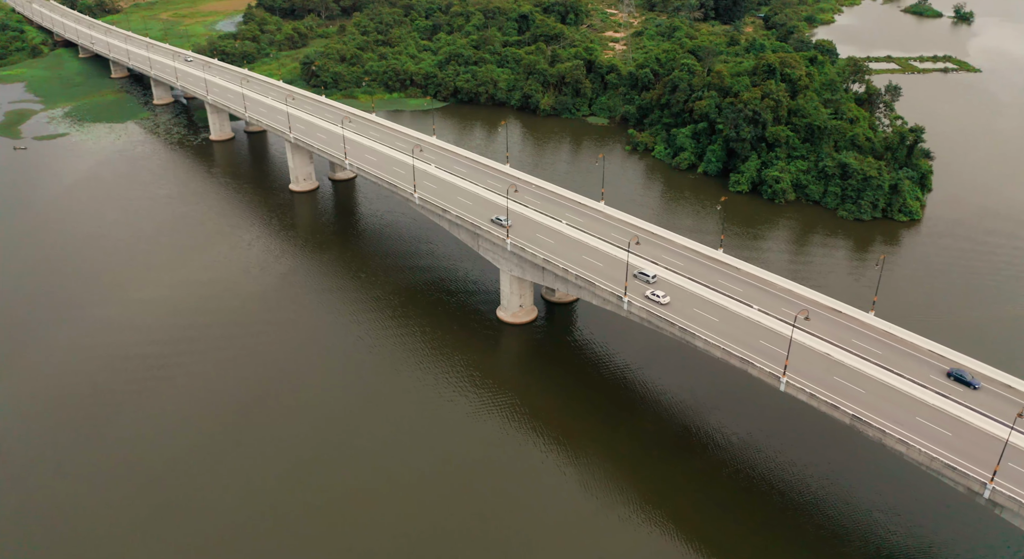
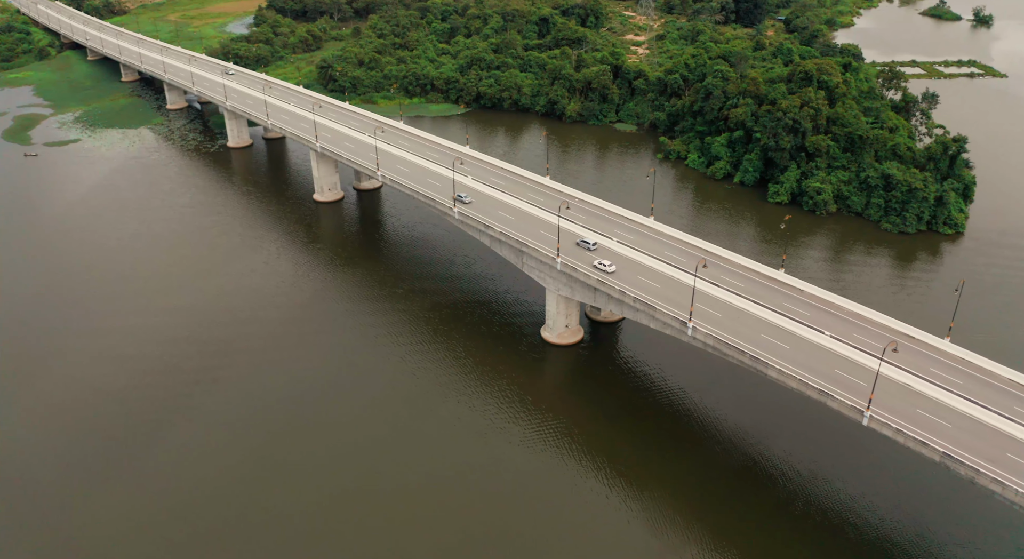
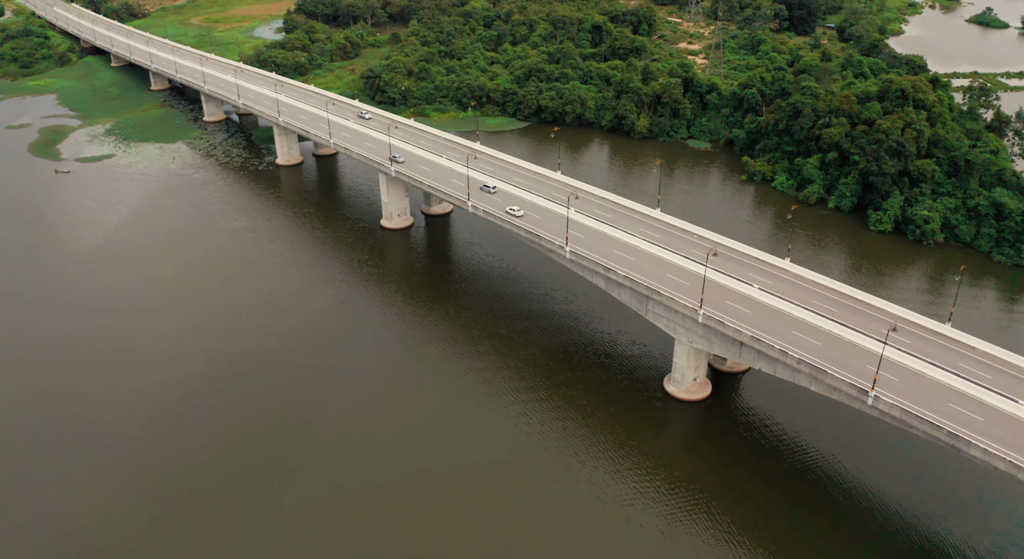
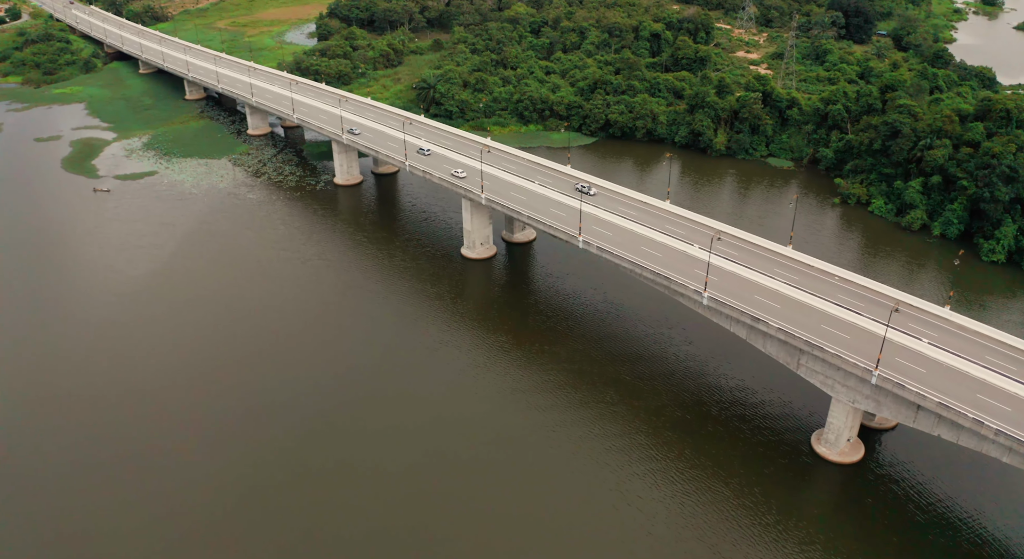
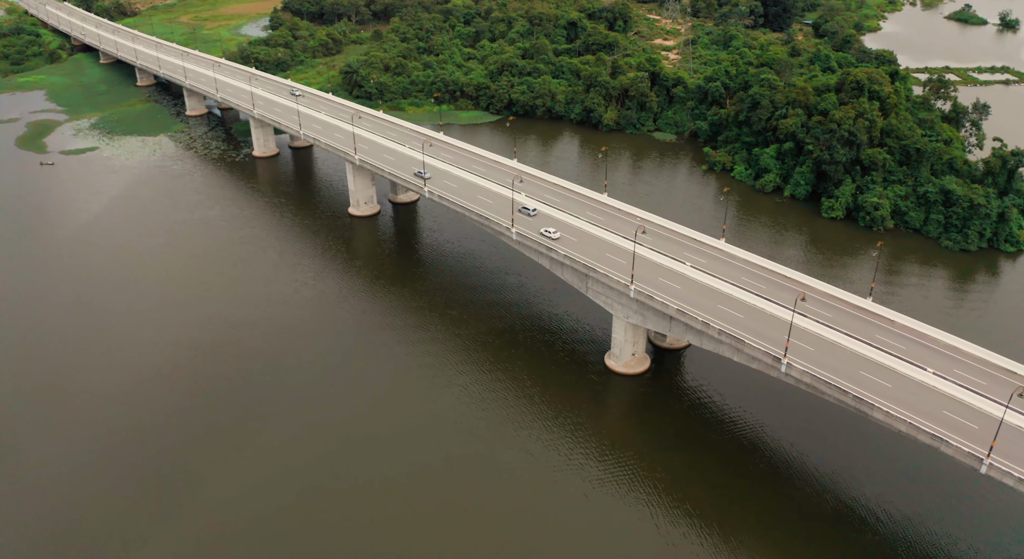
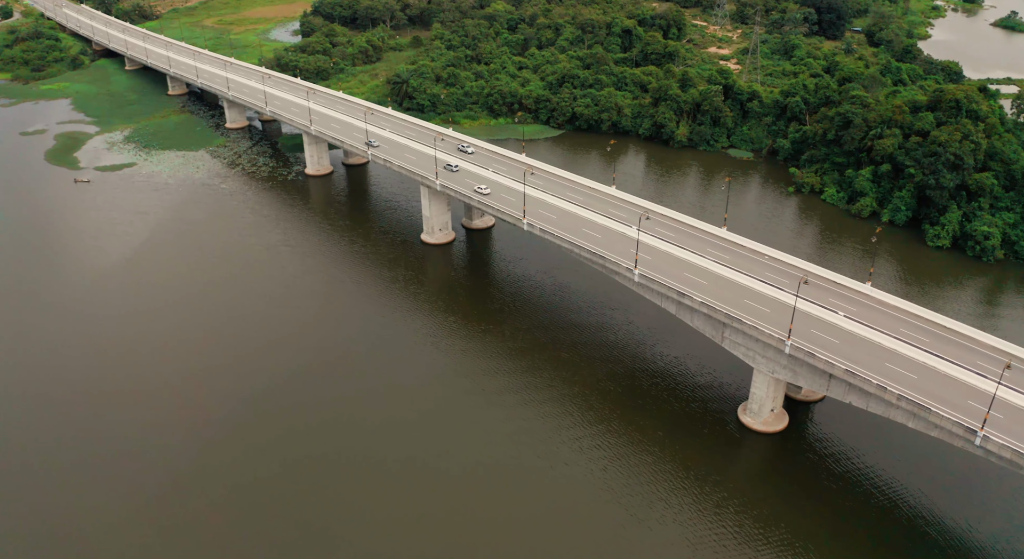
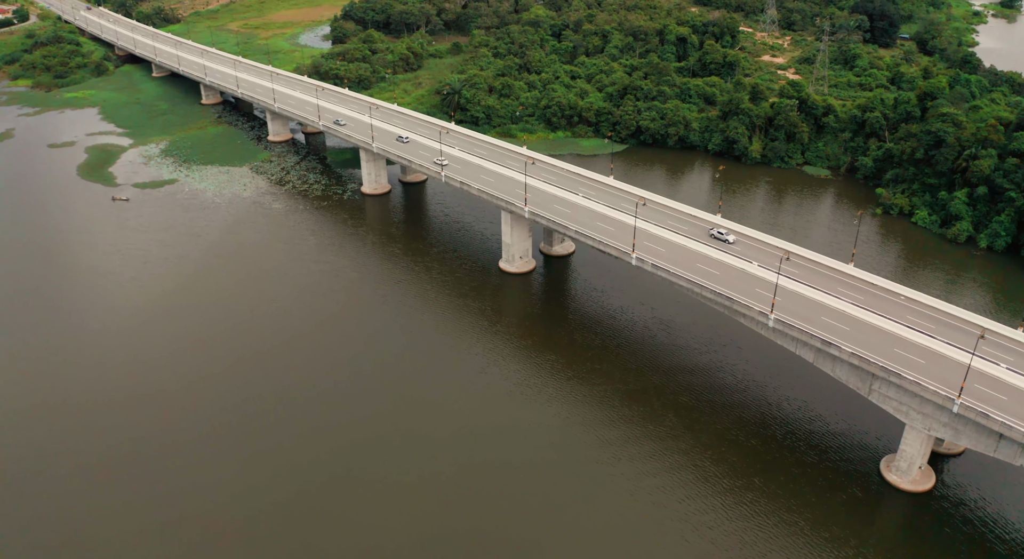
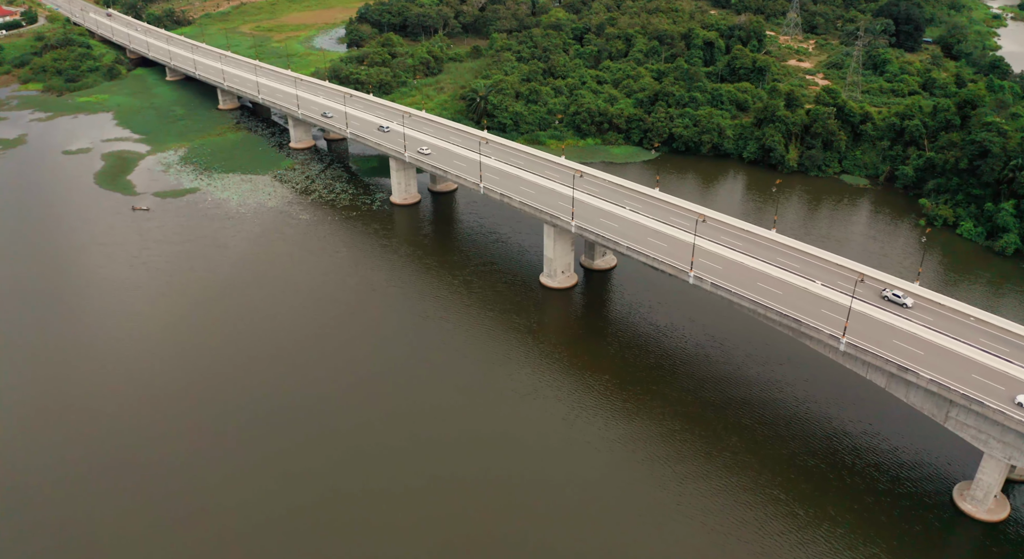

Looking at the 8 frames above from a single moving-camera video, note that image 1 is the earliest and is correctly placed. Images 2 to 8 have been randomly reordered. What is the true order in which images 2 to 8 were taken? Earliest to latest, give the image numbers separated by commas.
2, 5, 3, 6, 4, 7, 8
